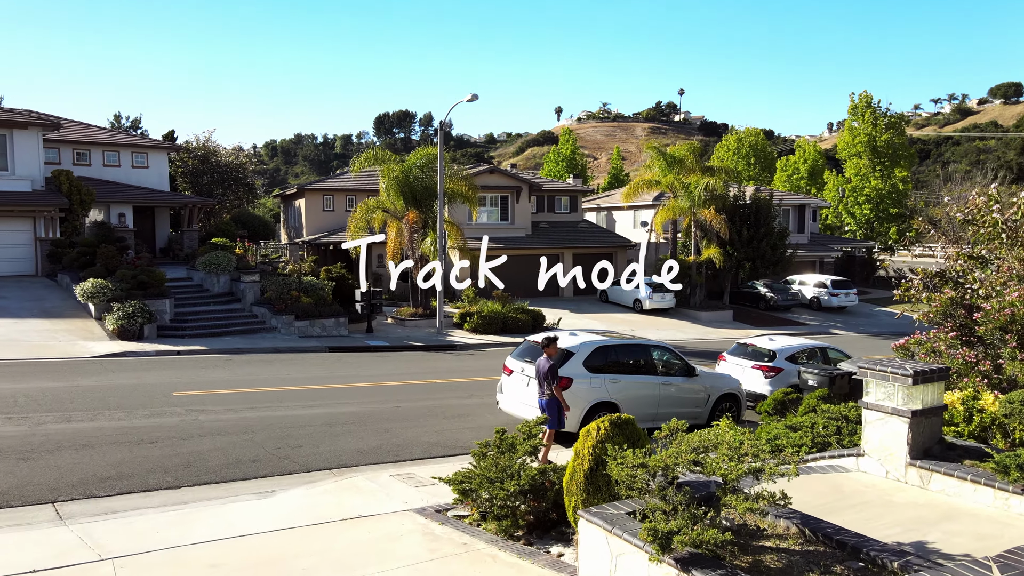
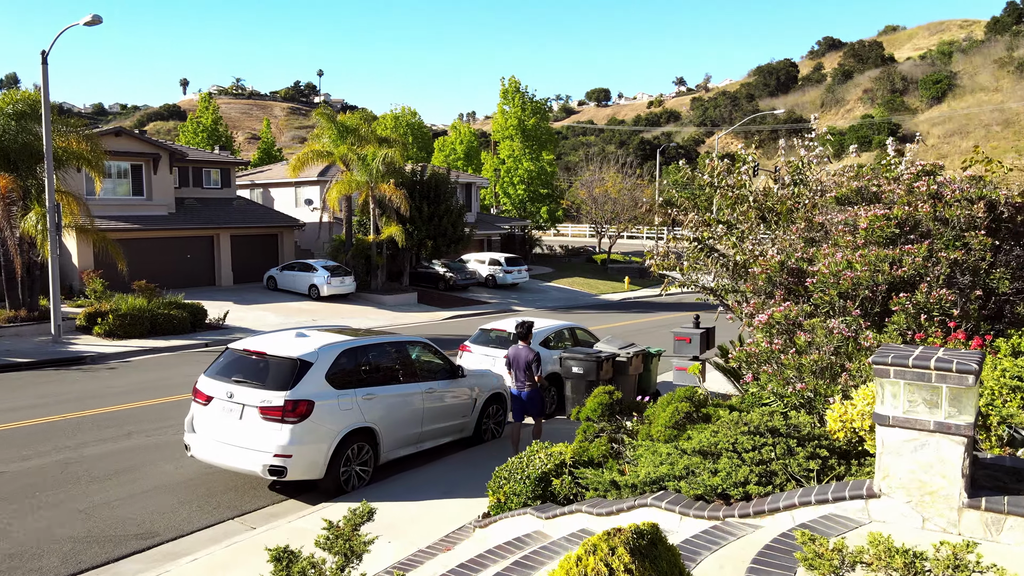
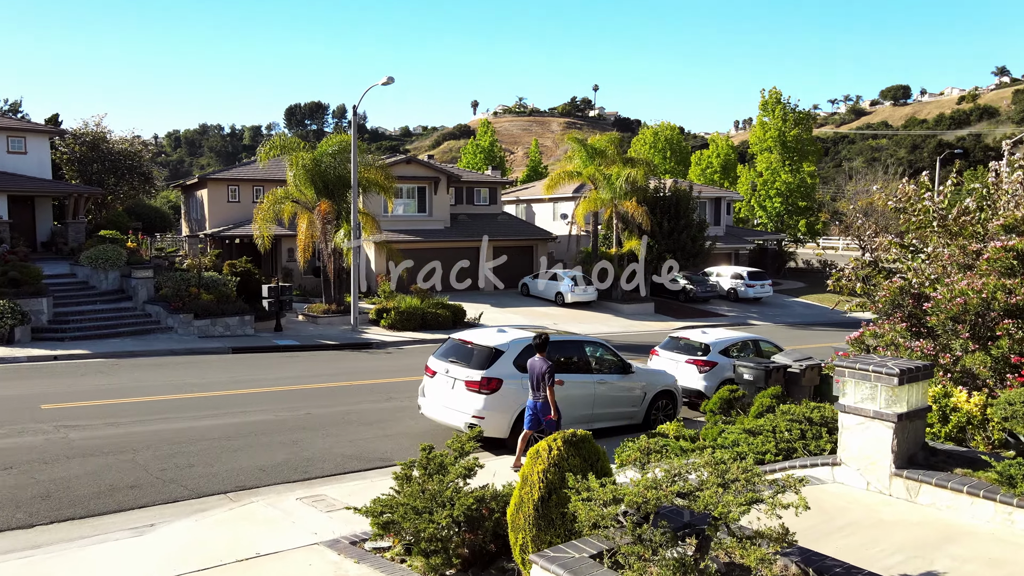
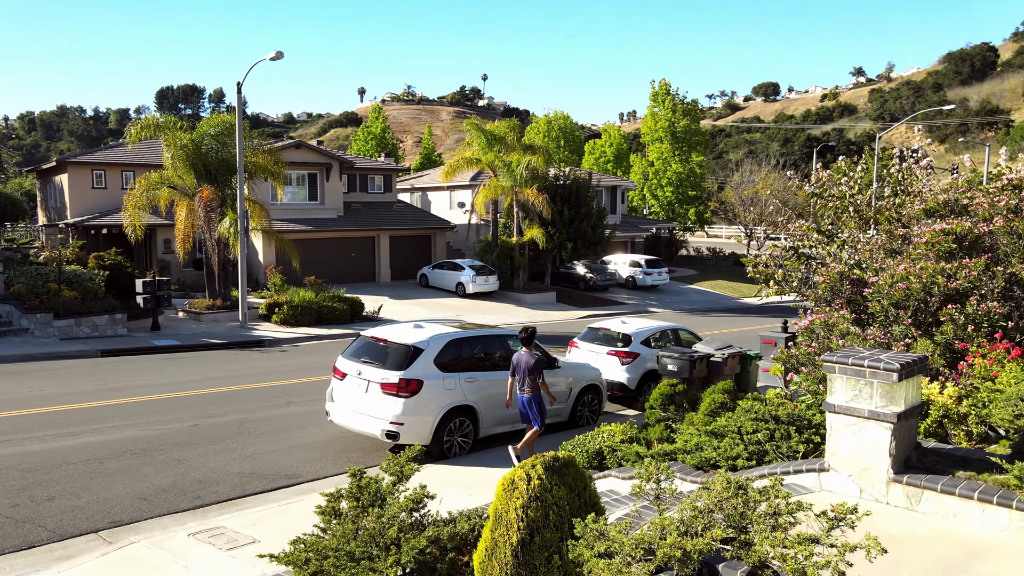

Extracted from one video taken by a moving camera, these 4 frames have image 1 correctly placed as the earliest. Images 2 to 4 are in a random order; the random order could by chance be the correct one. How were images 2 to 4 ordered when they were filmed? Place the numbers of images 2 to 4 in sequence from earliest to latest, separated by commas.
3, 4, 2
